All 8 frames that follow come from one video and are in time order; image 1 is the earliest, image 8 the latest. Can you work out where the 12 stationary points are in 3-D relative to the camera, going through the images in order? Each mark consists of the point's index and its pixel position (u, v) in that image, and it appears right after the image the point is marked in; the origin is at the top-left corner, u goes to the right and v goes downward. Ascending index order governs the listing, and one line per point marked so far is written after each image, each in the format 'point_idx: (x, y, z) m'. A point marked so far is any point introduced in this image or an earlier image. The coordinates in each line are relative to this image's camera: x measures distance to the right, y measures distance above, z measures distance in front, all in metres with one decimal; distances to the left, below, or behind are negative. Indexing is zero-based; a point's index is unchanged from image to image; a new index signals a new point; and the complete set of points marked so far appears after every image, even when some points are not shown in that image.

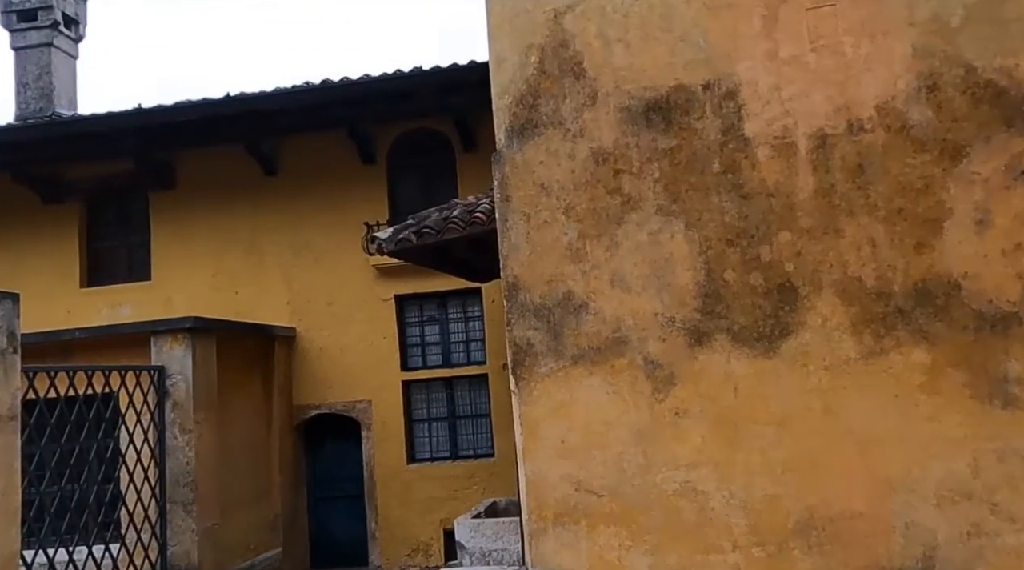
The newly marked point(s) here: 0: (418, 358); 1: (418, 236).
0: (-0.8, -0.7, +7.8) m
1: (-0.5, +0.3, +4.2) m
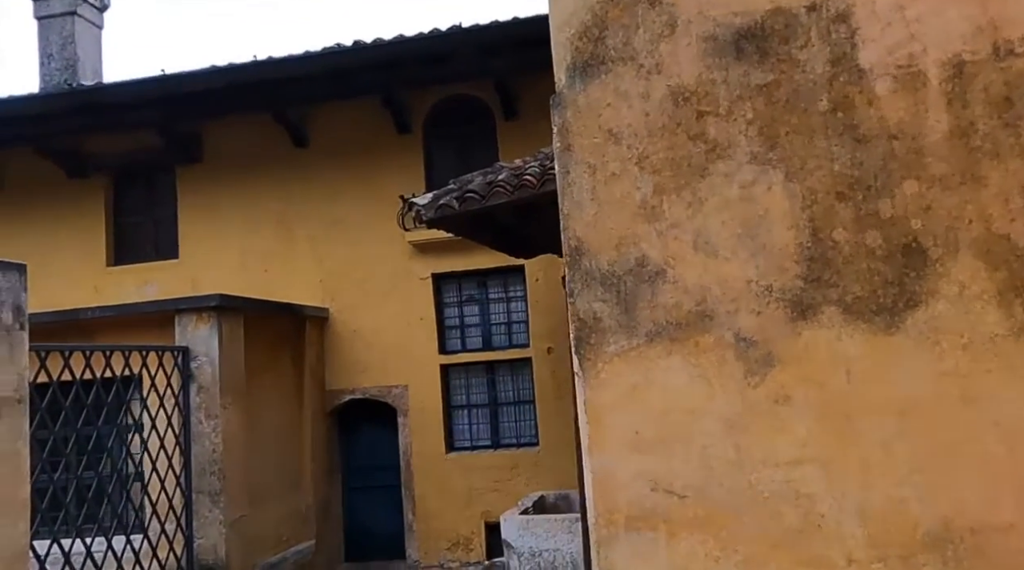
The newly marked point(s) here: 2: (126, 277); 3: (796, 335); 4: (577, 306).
0: (-0.5, -0.5, +7.4) m
1: (-0.2, +0.4, +3.8) m
2: (-3.8, +0.1, +8.3) m
3: (+0.7, -0.1, +2.1) m
4: (+0.2, -0.1, +2.8) m
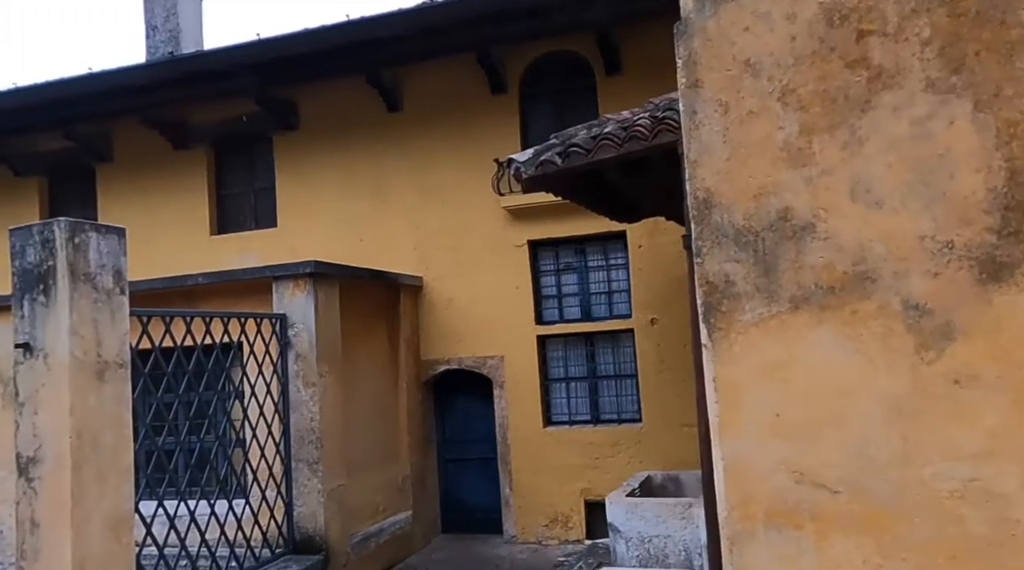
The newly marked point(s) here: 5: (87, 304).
0: (+0.4, -0.2, +7.1) m
1: (+0.2, +0.5, +3.5) m
2: (-2.8, +0.4, +8.4) m
3: (+1.0, 0.0, +1.7) m
4: (+0.6, +0.1, +2.4) m
5: (-2.0, -0.1, +4.1) m
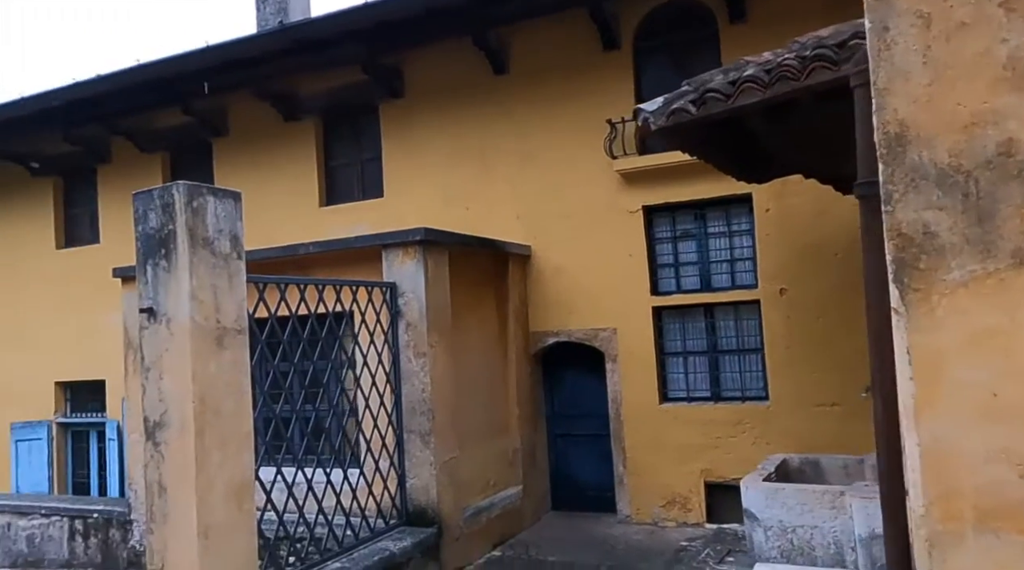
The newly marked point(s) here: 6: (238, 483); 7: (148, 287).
0: (+1.3, 0.0, +6.7) m
1: (+0.7, +0.7, +3.2) m
2: (-1.7, +0.7, +8.3) m
3: (+1.2, +0.1, +1.3) m
4: (+0.9, +0.2, +2.1) m
5: (-1.4, +0.1, +4.0) m
6: (-1.3, -1.0, +4.1) m
7: (-1.7, 0.0, +4.1) m
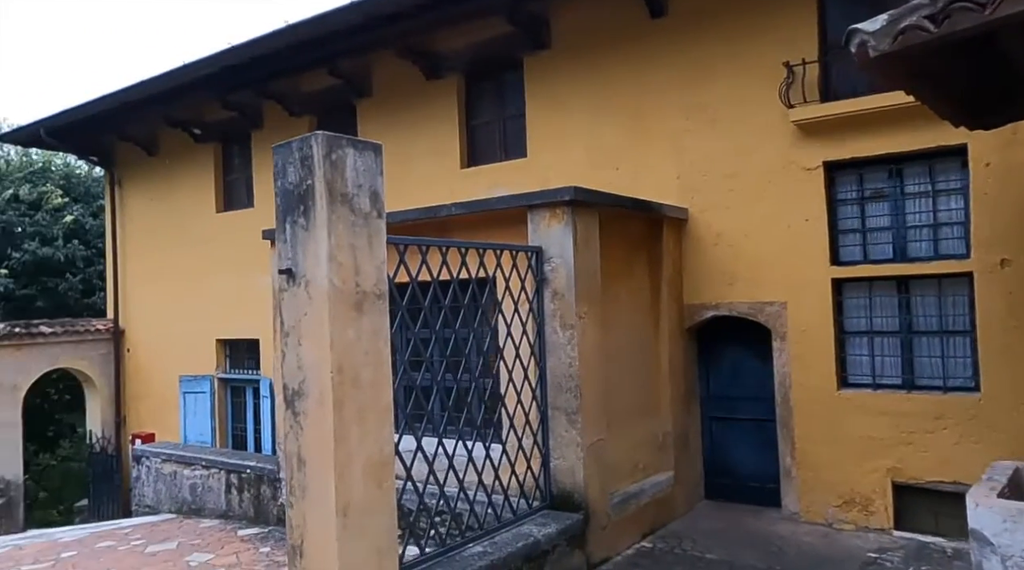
0: (+2.4, +0.2, +5.9) m
1: (+1.2, +0.8, +2.4) m
2: (-0.3, +1.0, +8.0) m
3: (+1.5, +0.1, +0.6) m
4: (+1.3, +0.2, +1.3) m
5: (-0.7, +0.3, +3.7) m
6: (-0.6, -0.8, +3.8) m
7: (-1.0, +0.2, +3.8) m
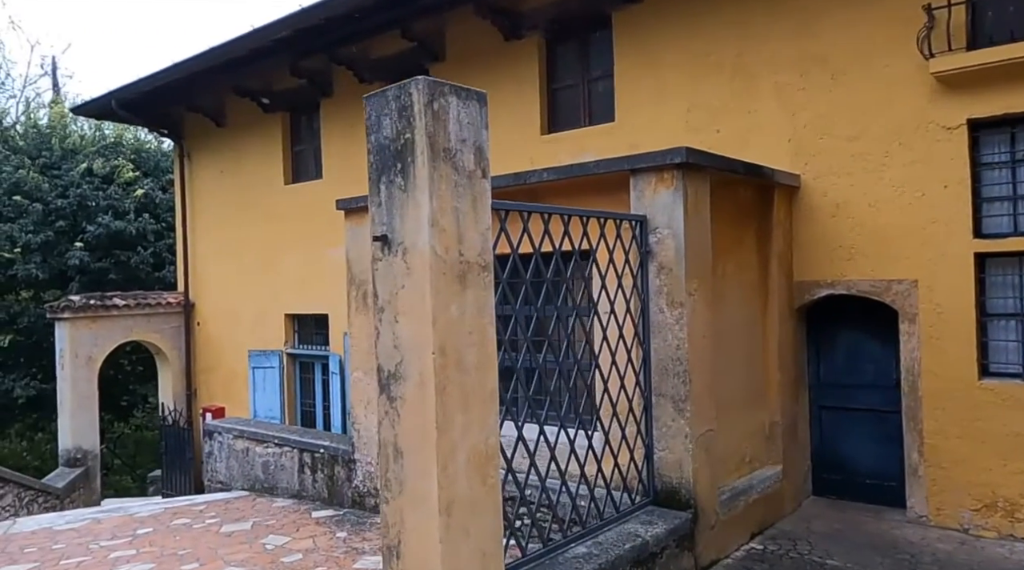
0: (+3.0, +0.4, +5.2) m
1: (+1.6, +0.8, +1.8) m
2: (+0.5, +1.2, +7.4) m
3: (+1.7, +0.1, 0.0) m
4: (+1.6, +0.3, +0.8) m
5: (-0.3, +0.4, +3.2) m
6: (-0.1, -0.7, +3.3) m
7: (-0.5, +0.3, +3.3) m
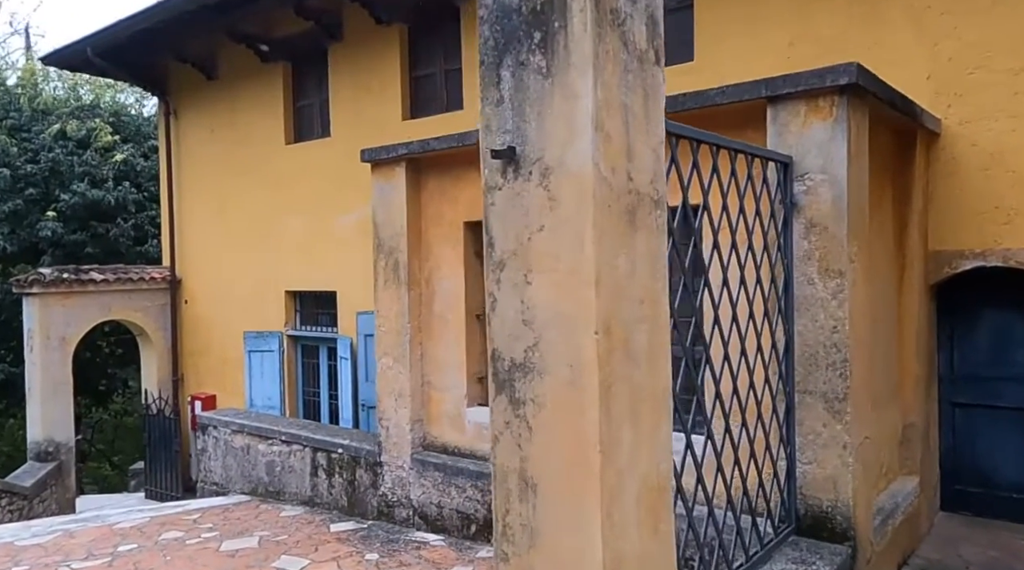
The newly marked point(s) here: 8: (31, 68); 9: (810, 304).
0: (+3.5, +0.5, +4.1) m
1: (+2.2, +0.9, +0.7) m
2: (+0.9, +1.4, +6.3) m
3: (+2.3, +0.2, -1.1) m
4: (+2.1, +0.3, -0.4) m
5: (+0.2, +0.5, +2.0) m
6: (+0.4, -0.5, +2.1) m
7: (0.0, +0.4, +2.1) m
8: (-8.0, +3.6, +14.2) m
9: (+1.3, -0.1, +3.7) m
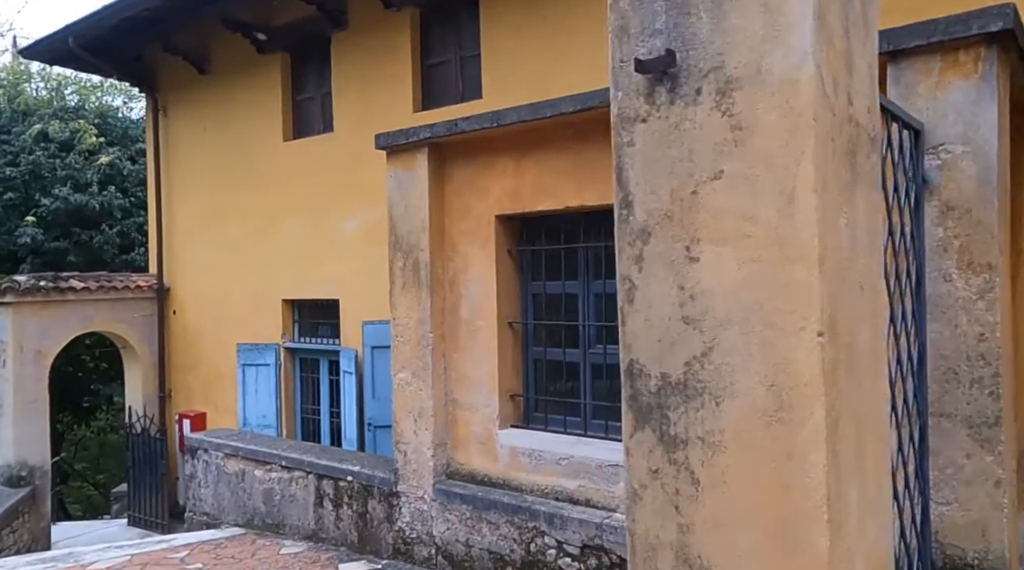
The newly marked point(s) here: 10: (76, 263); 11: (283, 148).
0: (+3.7, +0.5, +3.4) m
1: (+2.4, +1.0, 0.0) m
2: (+1.1, +1.4, +5.6) m
3: (+2.6, +0.3, -1.8) m
4: (+2.4, +0.4, -1.1) m
5: (+0.5, +0.6, +1.3) m
6: (+0.6, -0.5, +1.4) m
7: (+0.2, +0.5, +1.4) m
8: (-7.9, +3.5, +13.5) m
9: (+1.5, -0.1, +3.0) m
10: (-6.4, +0.3, +12.5) m
11: (-2.3, +1.4, +8.7) m
